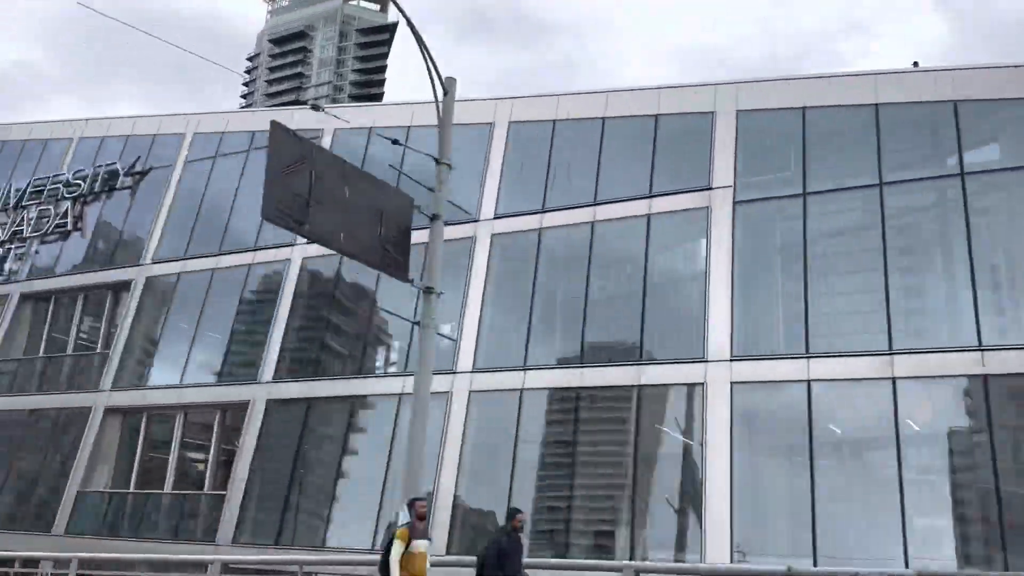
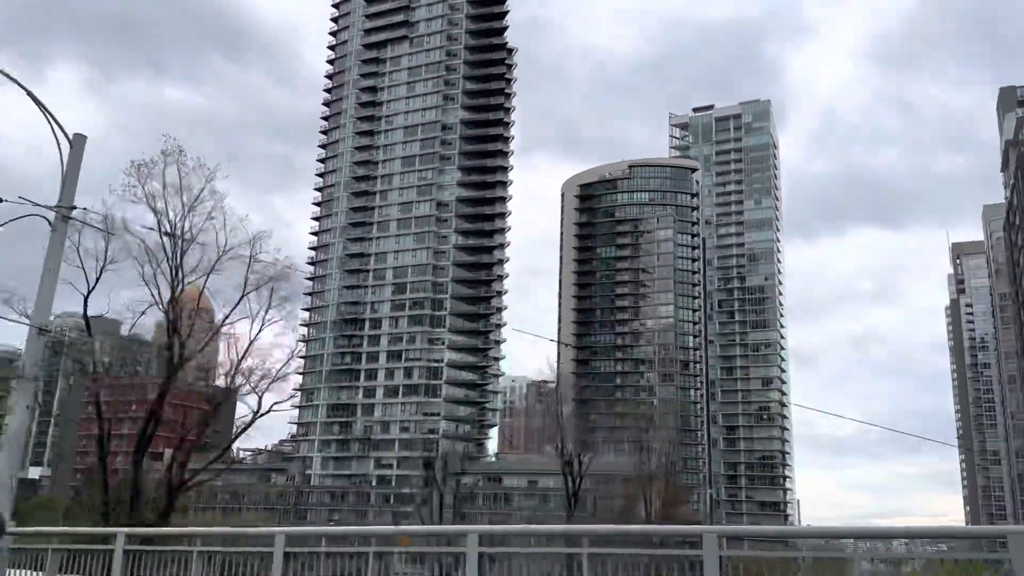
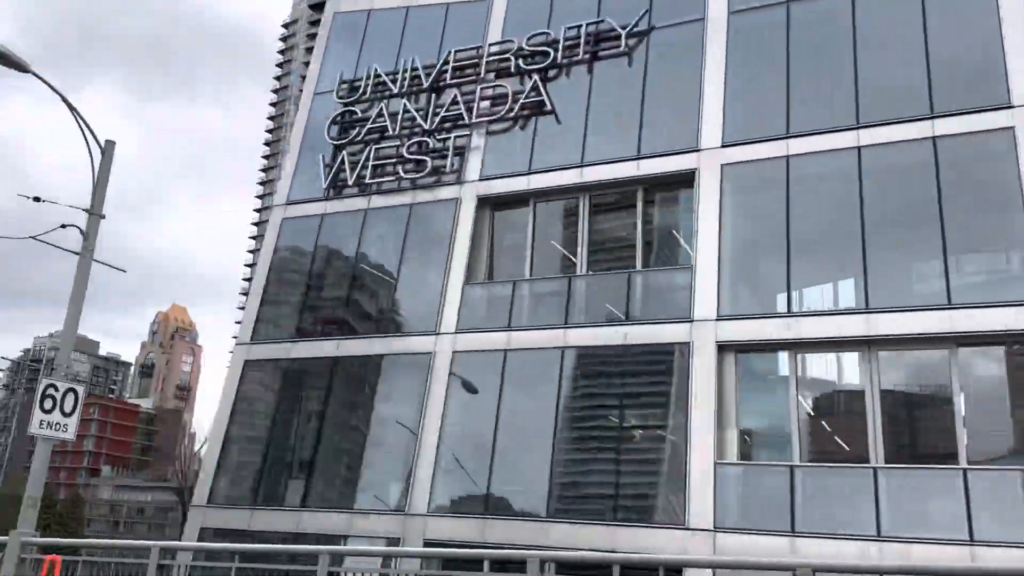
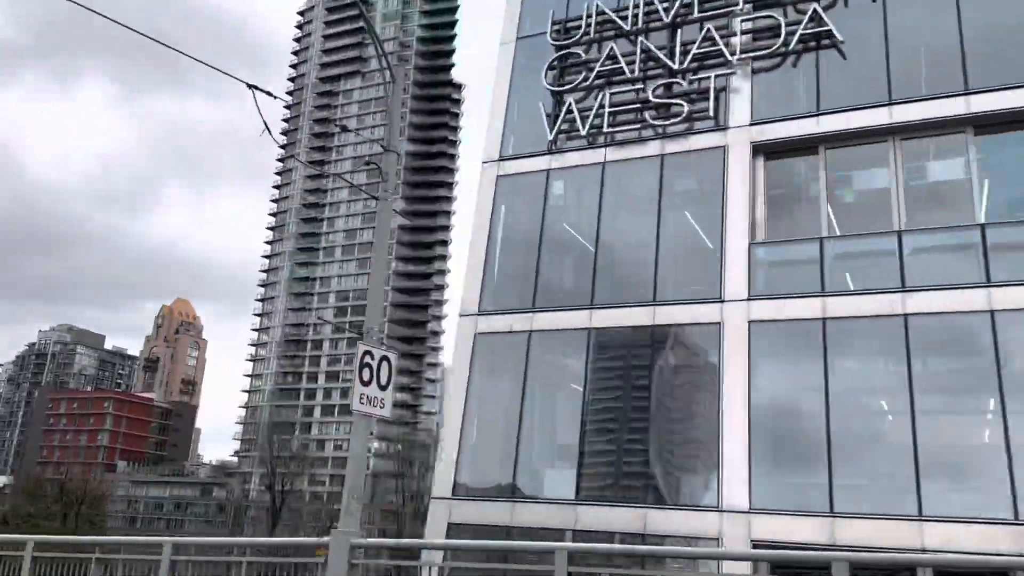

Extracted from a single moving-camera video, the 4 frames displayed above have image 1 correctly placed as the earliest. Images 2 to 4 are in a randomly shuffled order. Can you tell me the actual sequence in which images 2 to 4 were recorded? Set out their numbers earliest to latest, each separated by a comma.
3, 4, 2
